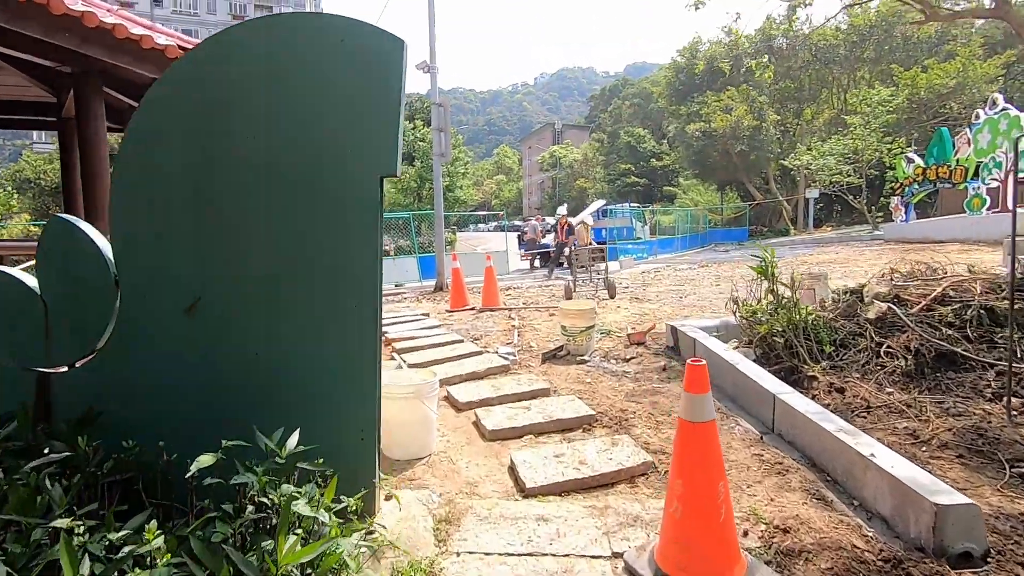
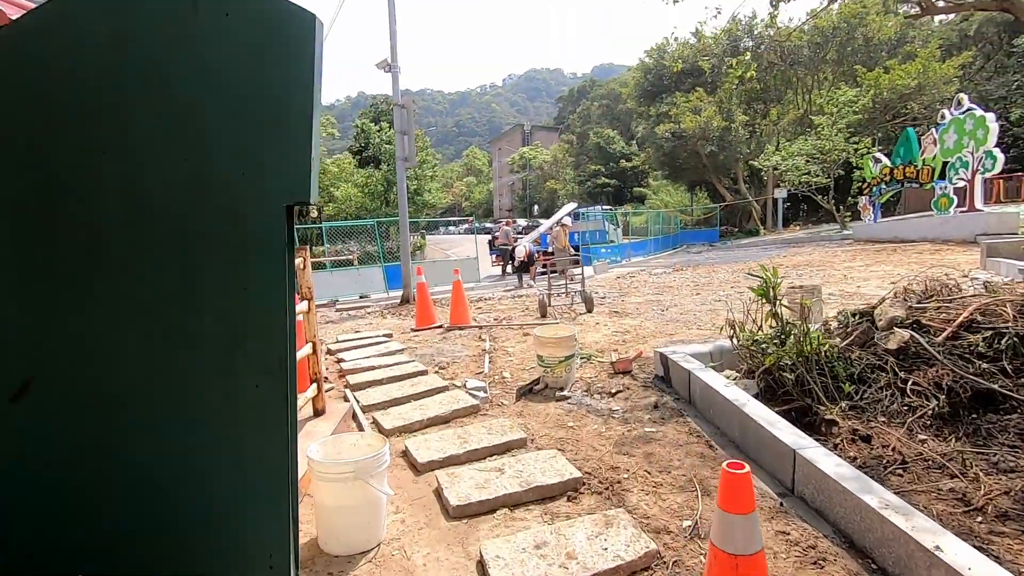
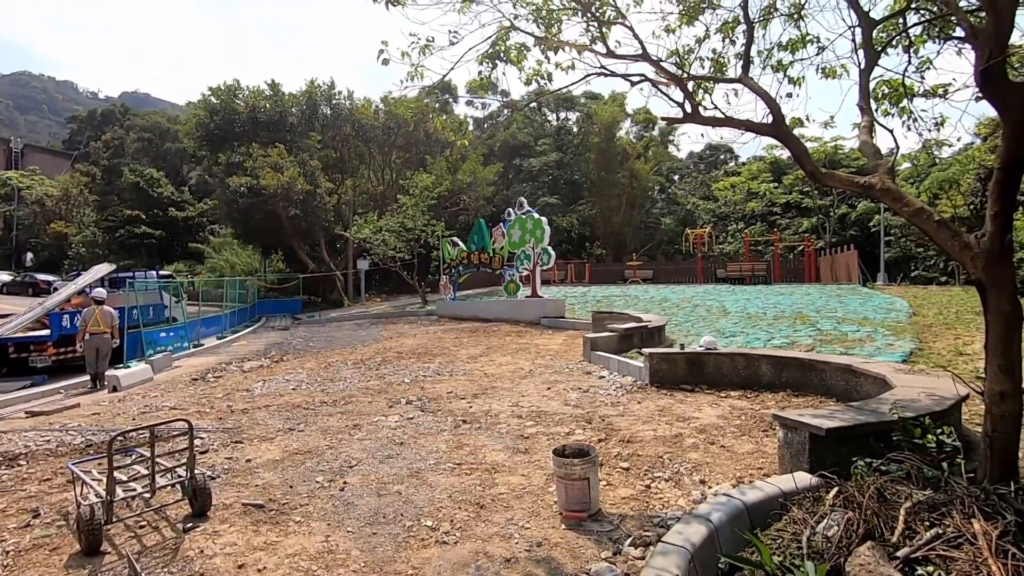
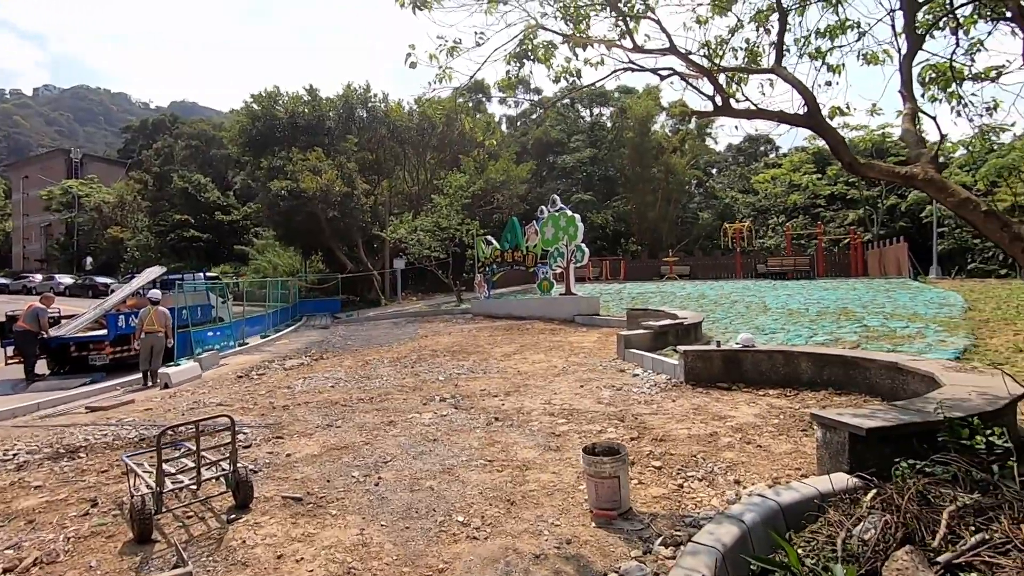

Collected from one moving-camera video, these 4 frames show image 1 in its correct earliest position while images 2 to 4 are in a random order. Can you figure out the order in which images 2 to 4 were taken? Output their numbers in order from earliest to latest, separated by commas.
2, 4, 3
